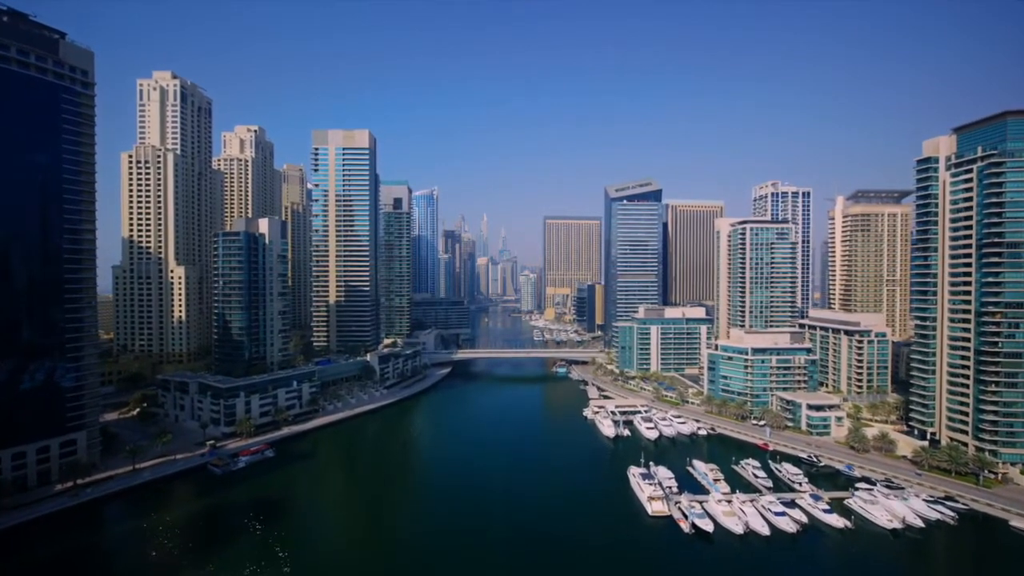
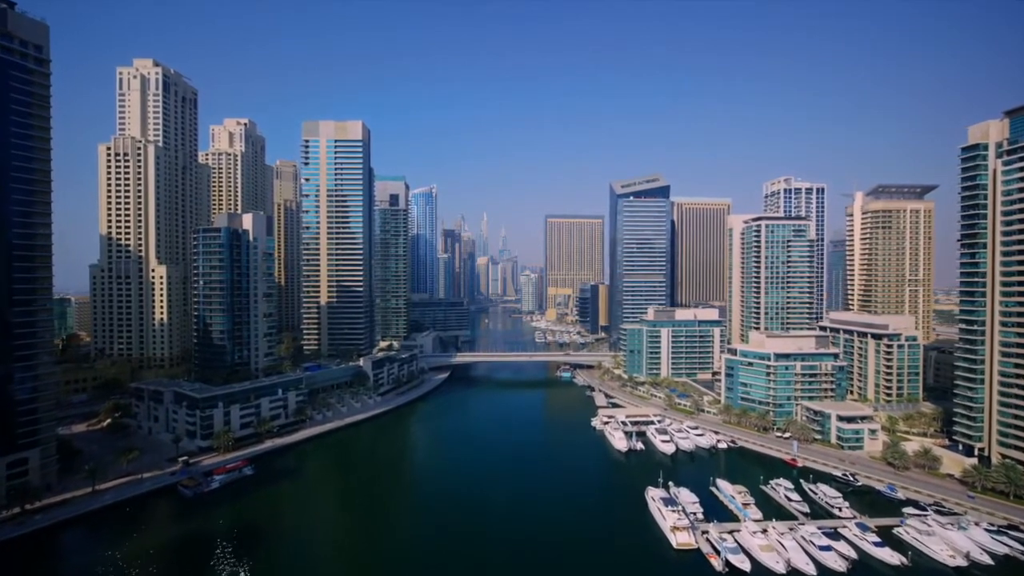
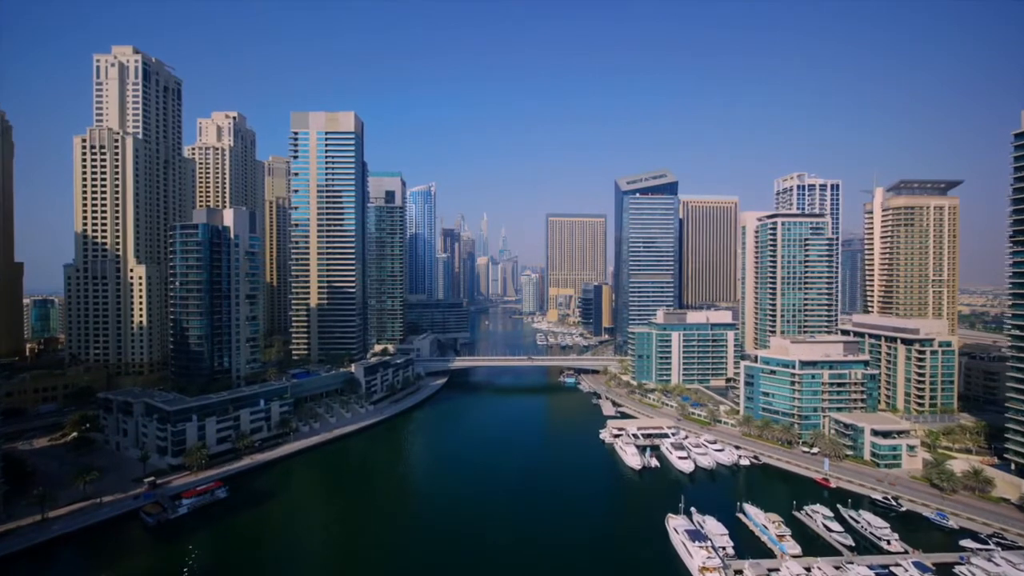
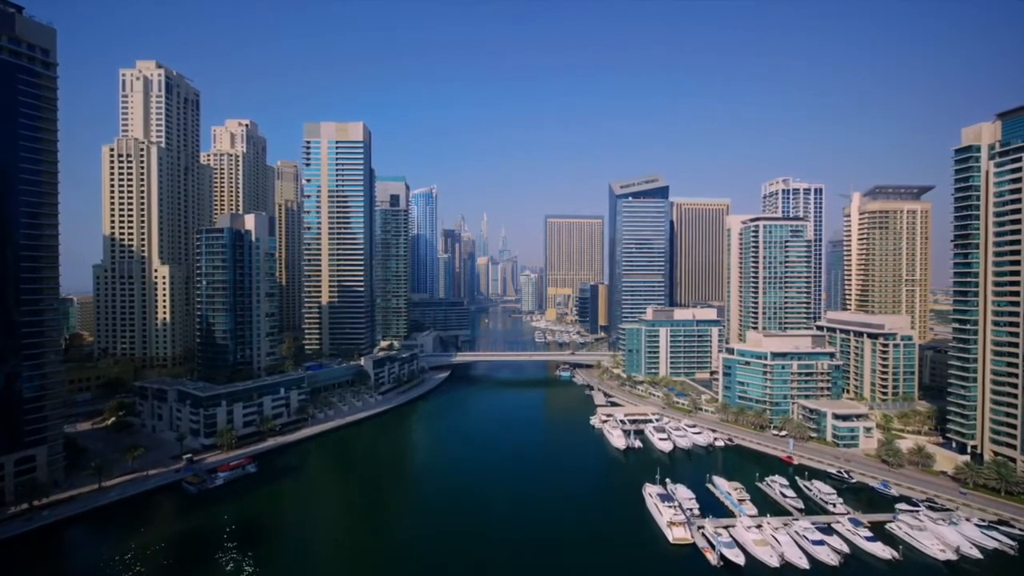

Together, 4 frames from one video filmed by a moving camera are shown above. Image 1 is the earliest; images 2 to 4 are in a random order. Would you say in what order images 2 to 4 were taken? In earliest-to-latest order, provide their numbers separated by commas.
4, 2, 3
